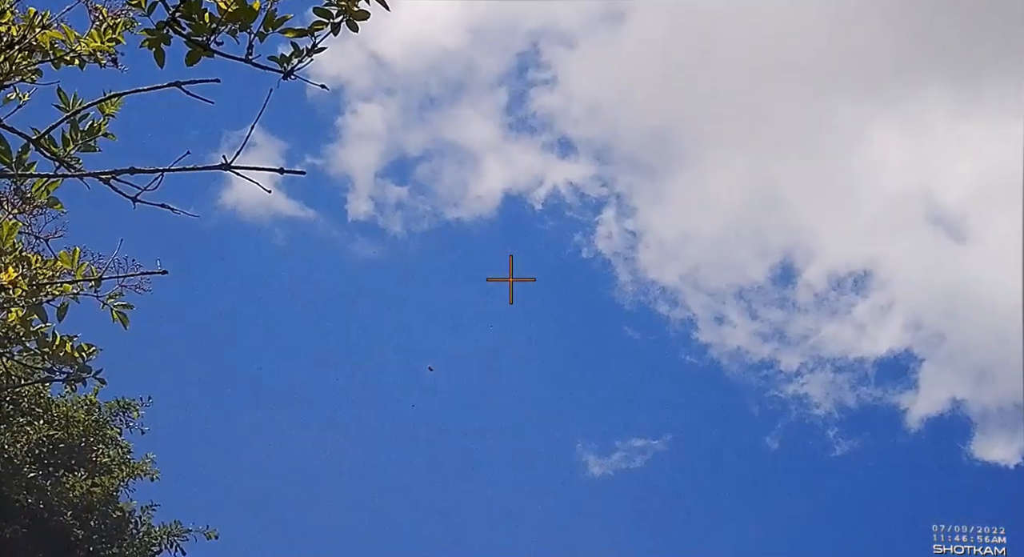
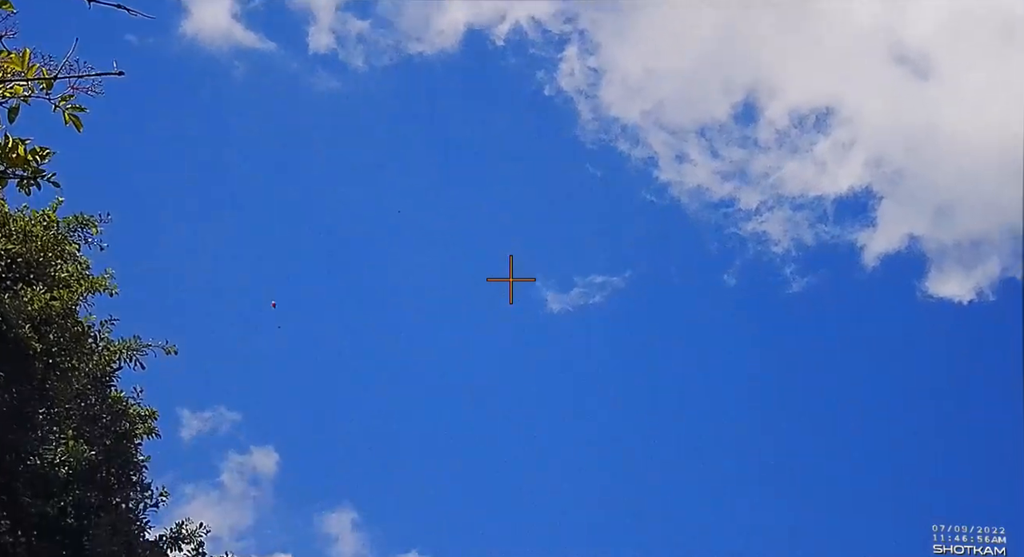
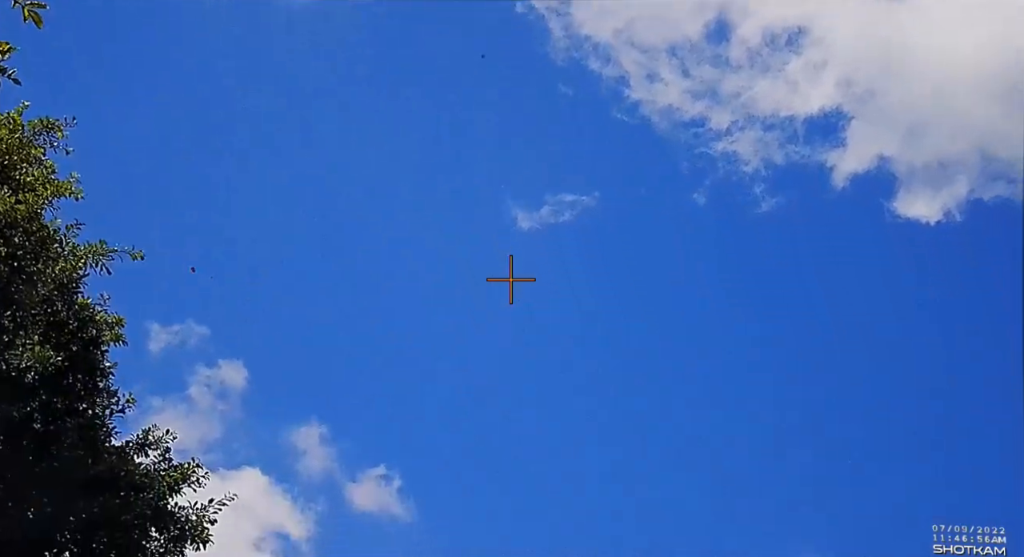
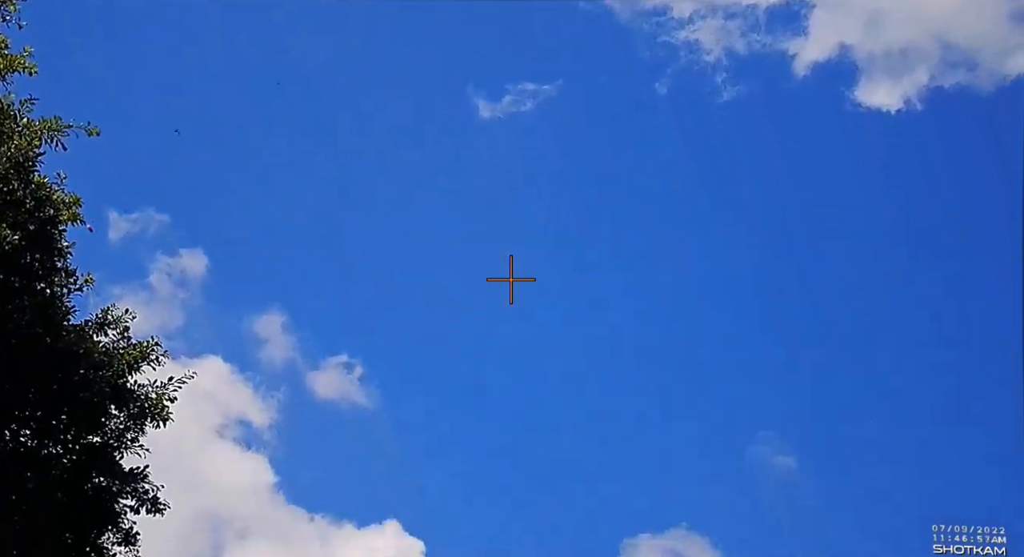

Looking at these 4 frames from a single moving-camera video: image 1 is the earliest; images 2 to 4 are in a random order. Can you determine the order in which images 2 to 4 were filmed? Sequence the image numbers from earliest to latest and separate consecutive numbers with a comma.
2, 3, 4
